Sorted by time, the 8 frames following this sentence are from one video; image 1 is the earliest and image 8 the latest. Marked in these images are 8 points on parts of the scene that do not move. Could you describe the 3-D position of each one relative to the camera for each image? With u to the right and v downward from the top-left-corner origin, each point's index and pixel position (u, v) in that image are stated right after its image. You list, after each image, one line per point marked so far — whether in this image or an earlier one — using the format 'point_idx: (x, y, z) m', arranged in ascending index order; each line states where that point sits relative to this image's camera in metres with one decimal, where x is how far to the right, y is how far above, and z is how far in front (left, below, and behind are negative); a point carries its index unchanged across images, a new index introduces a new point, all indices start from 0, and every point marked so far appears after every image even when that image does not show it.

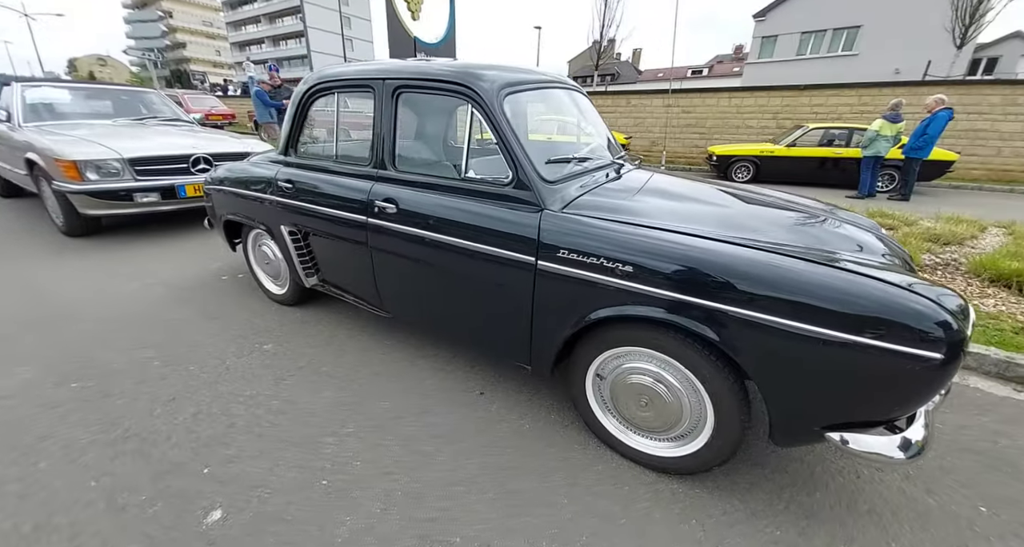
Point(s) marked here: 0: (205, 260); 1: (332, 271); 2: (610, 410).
0: (-2.9, +0.1, +4.1) m
1: (-1.2, 0.0, +2.8) m
2: (+0.4, -0.6, +1.9) m
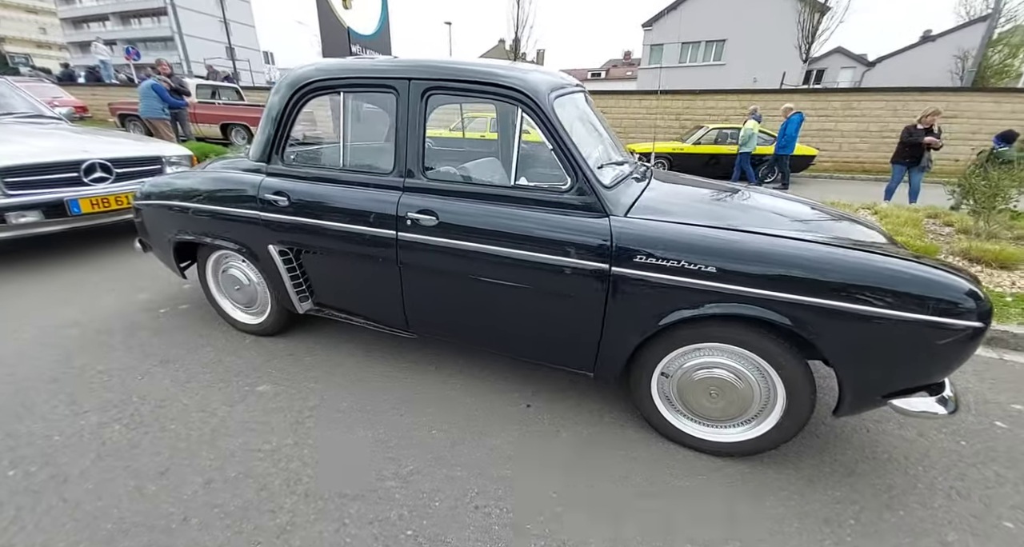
0: (-3.1, -0.2, +3.4) m
1: (-1.1, -0.1, +2.5) m
2: (+0.8, -0.6, +2.0) m
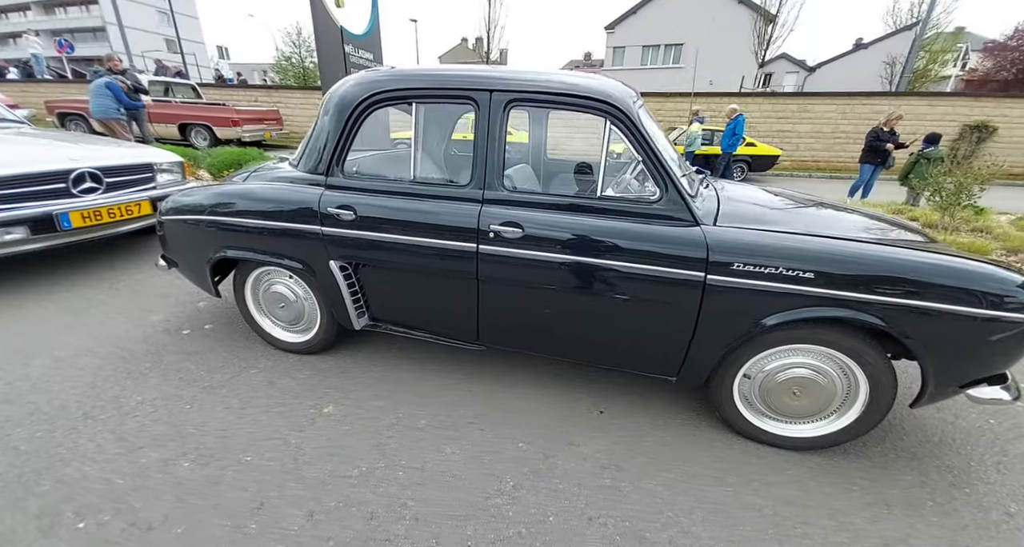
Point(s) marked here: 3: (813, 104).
0: (-2.7, -0.3, +3.1) m
1: (-0.7, -0.2, +2.4) m
2: (+1.2, -0.6, +2.1) m
3: (+9.4, +5.3, +13.2) m
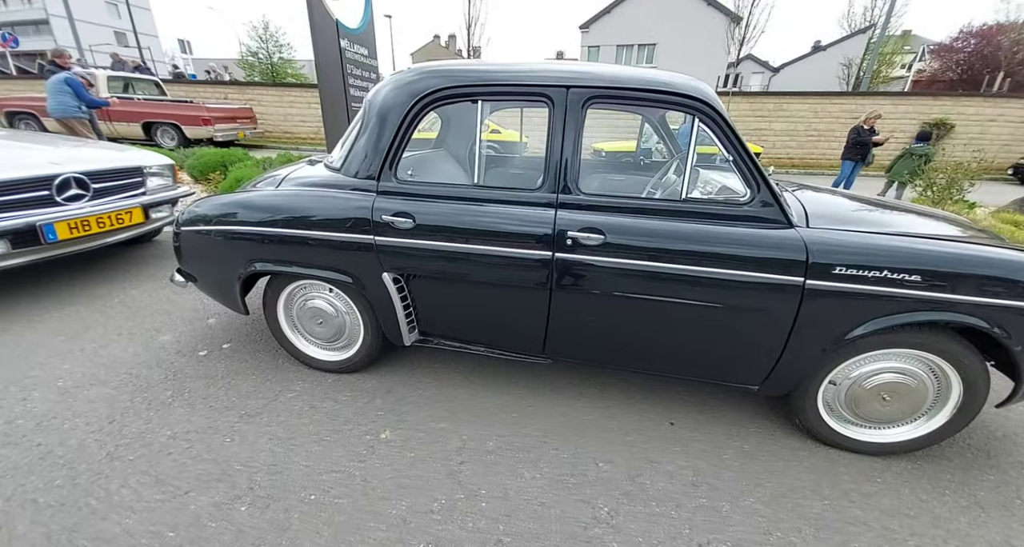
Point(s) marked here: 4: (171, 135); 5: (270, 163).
0: (-2.4, -0.4, +2.8) m
1: (-0.3, -0.2, +2.2) m
2: (+1.6, -0.7, +2.0) m
3: (+8.9, +5.5, +13.6) m
4: (-8.6, +3.5, +10.6) m
5: (-3.5, +1.6, +6.1) m
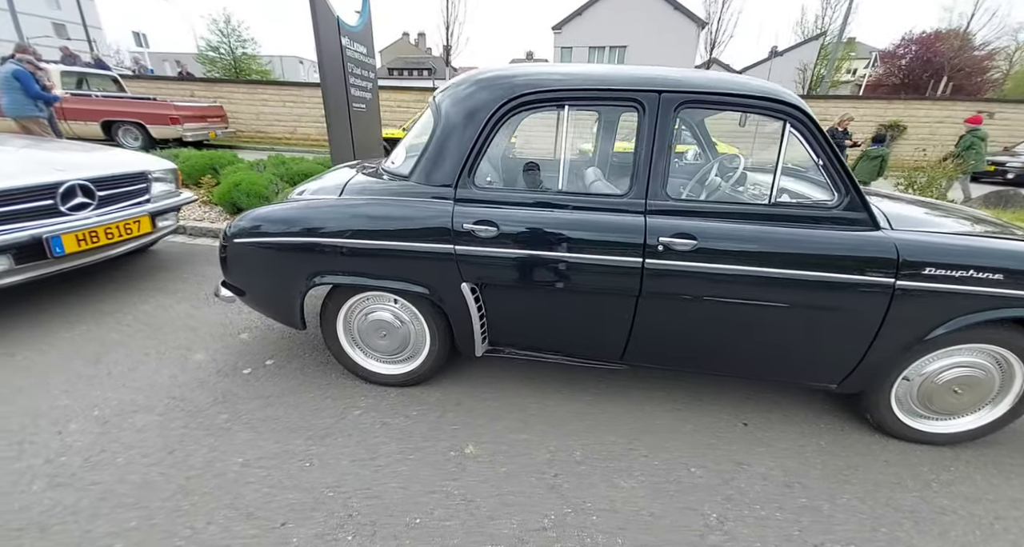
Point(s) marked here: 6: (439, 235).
0: (-2.1, -0.5, +2.6) m
1: (0.0, -0.3, +2.2) m
2: (+2.0, -0.7, +2.1) m
3: (+8.3, +5.7, +14.2) m
4: (-8.9, +3.3, +9.9) m
5: (-3.4, +1.5, +5.8) m
6: (-0.3, +0.2, +2.0) m
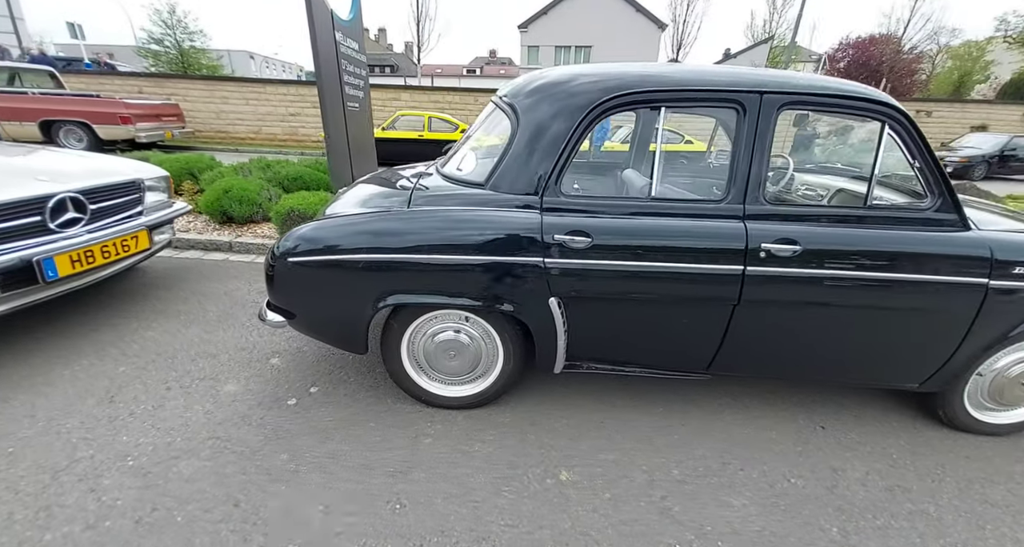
0: (-1.7, -0.6, +2.3) m
1: (+0.5, -0.3, +2.1) m
2: (+2.4, -0.6, +2.2) m
3: (+7.4, +5.9, +14.8) m
4: (-9.3, +3.0, +9.0) m
5: (-3.4, +1.4, +5.4) m
6: (+0.1, +0.1, +1.9) m
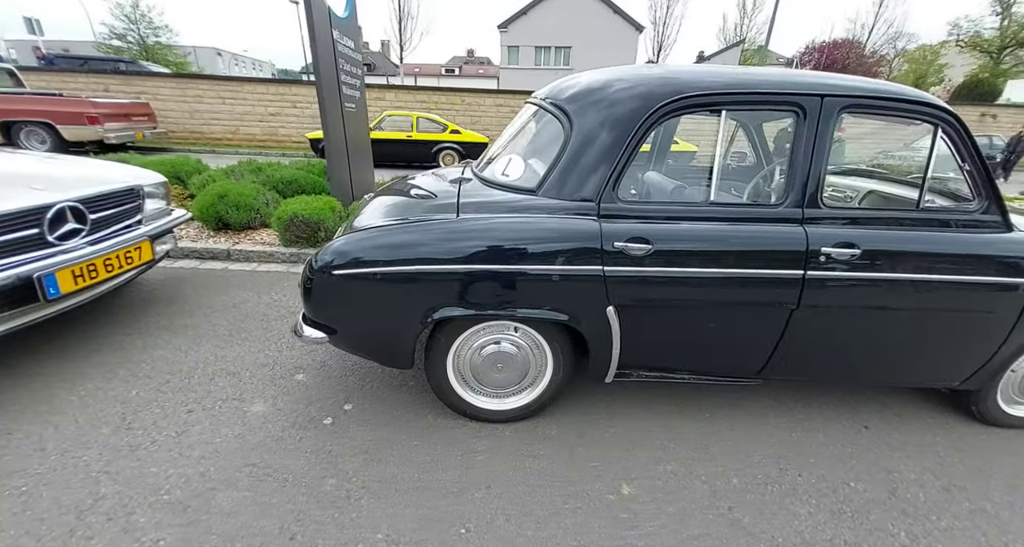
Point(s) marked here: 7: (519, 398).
0: (-1.4, -0.7, +2.1) m
1: (+0.7, -0.4, +2.0) m
2: (+2.6, -0.6, +2.2) m
3: (+6.9, +6.0, +15.1) m
4: (-9.4, +2.8, +8.4) m
5: (-3.3, +1.3, +5.1) m
6: (+0.3, +0.1, +1.8) m
7: (0.0, -0.6, +2.1) m
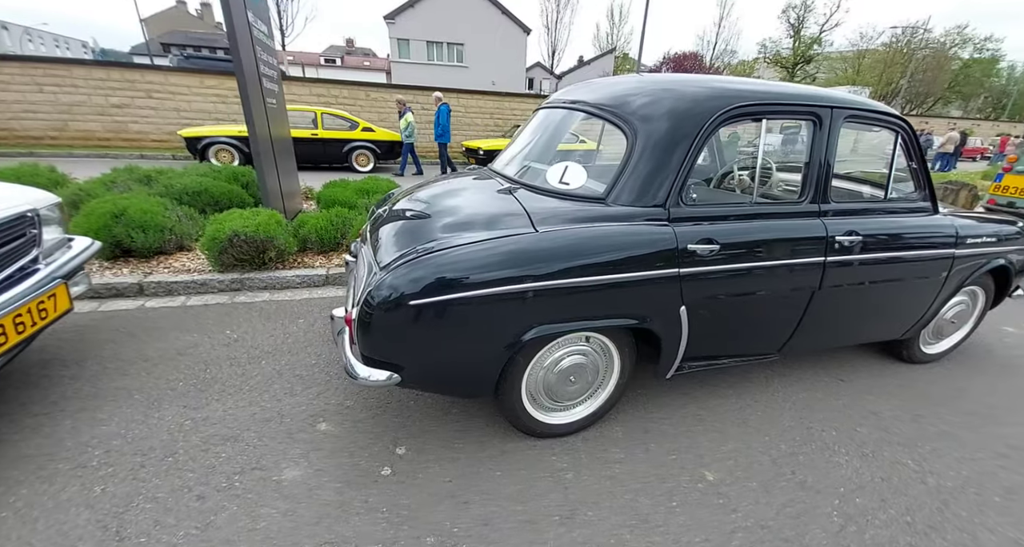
0: (-1.1, -0.9, +1.7) m
1: (+1.0, -0.4, +2.2) m
2: (+2.8, -0.4, +2.9) m
3: (+3.0, +6.5, +16.2) m
4: (-10.7, +1.8, +5.7) m
5: (-3.8, +0.9, +4.1) m
6: (+0.6, +0.1, +1.8) m
7: (+0.4, -0.7, +2.1) m
